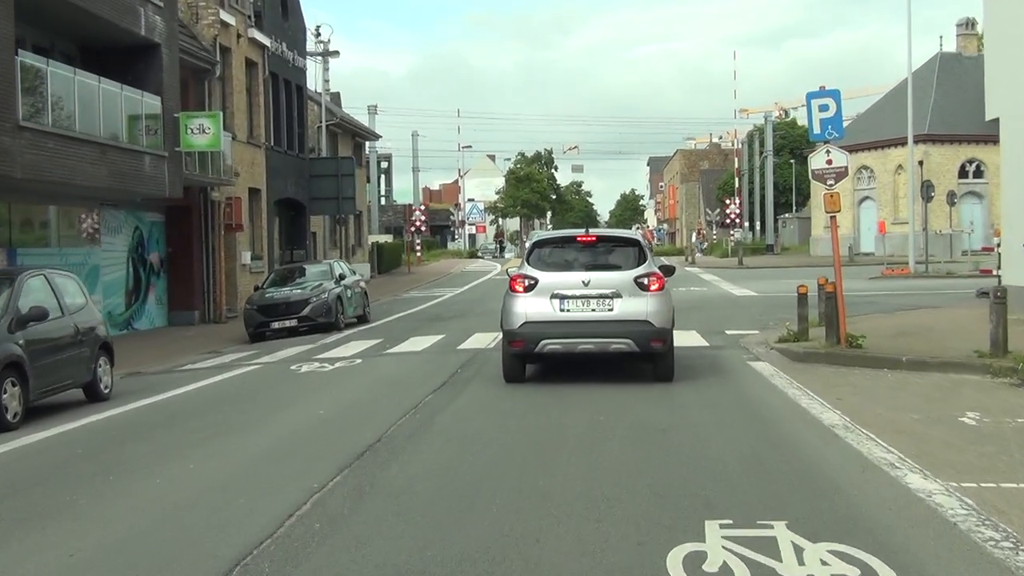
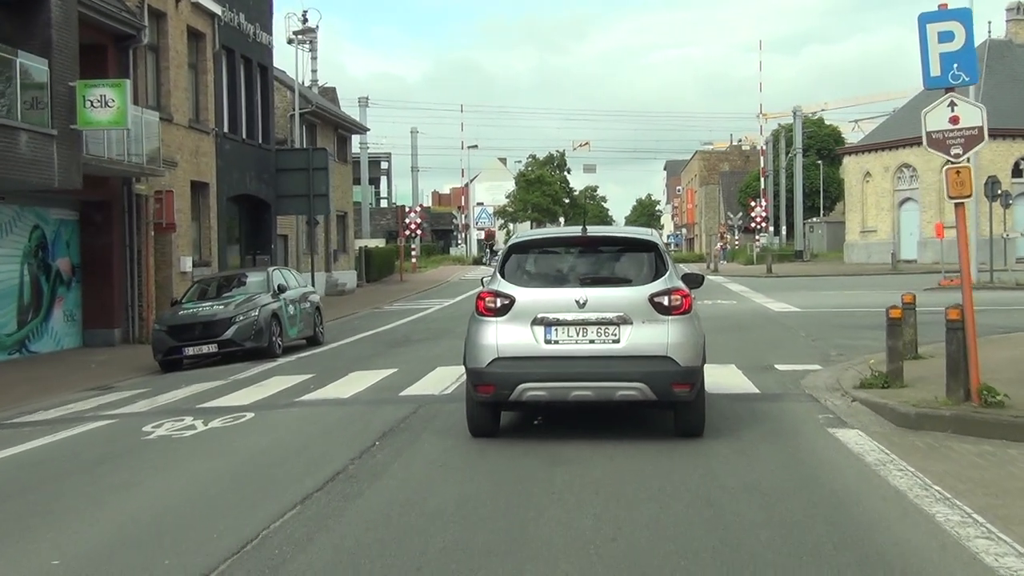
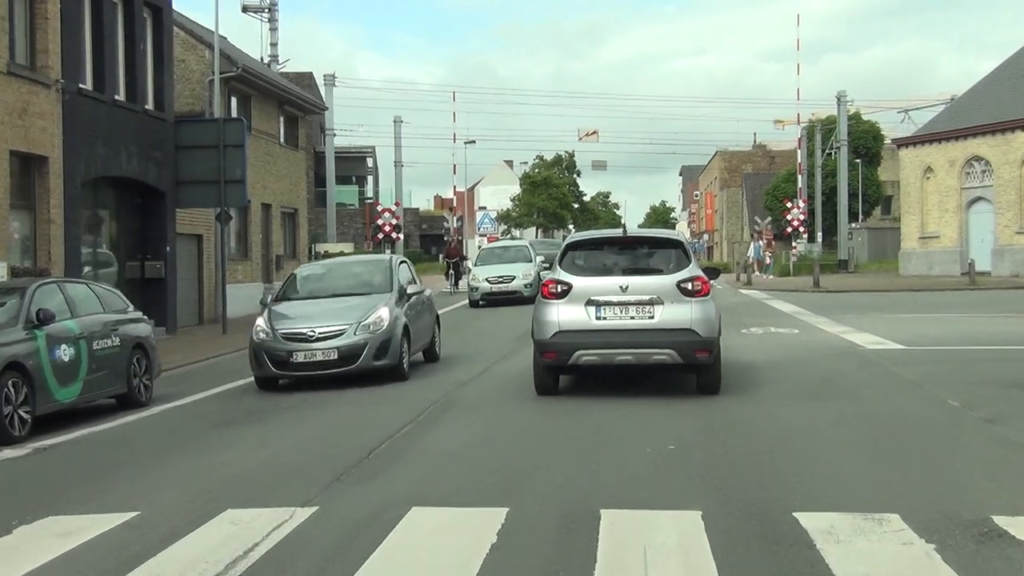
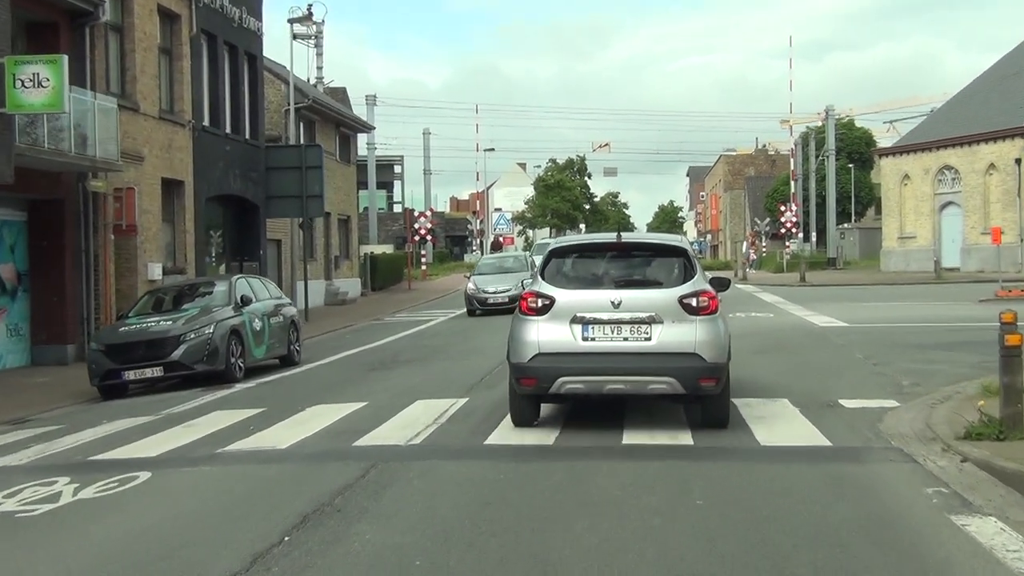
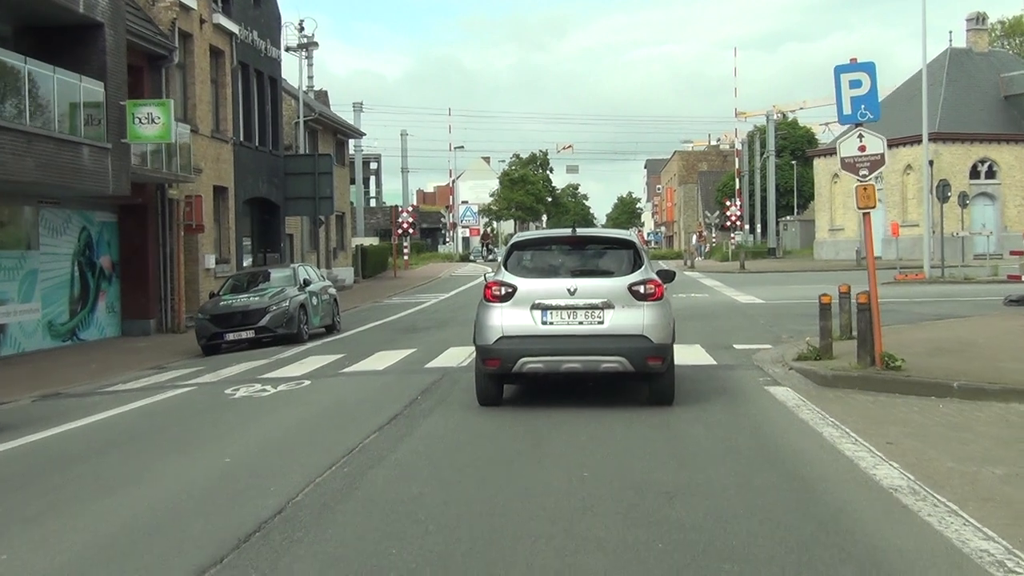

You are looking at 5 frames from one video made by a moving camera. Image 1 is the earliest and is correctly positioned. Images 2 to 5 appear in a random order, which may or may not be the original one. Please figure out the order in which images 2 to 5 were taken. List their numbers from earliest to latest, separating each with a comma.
5, 2, 4, 3
